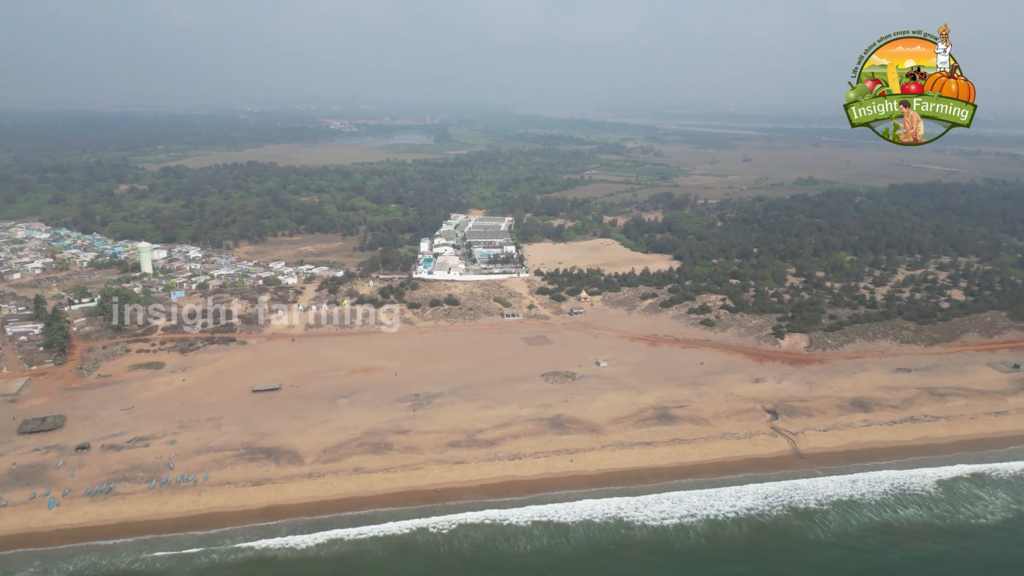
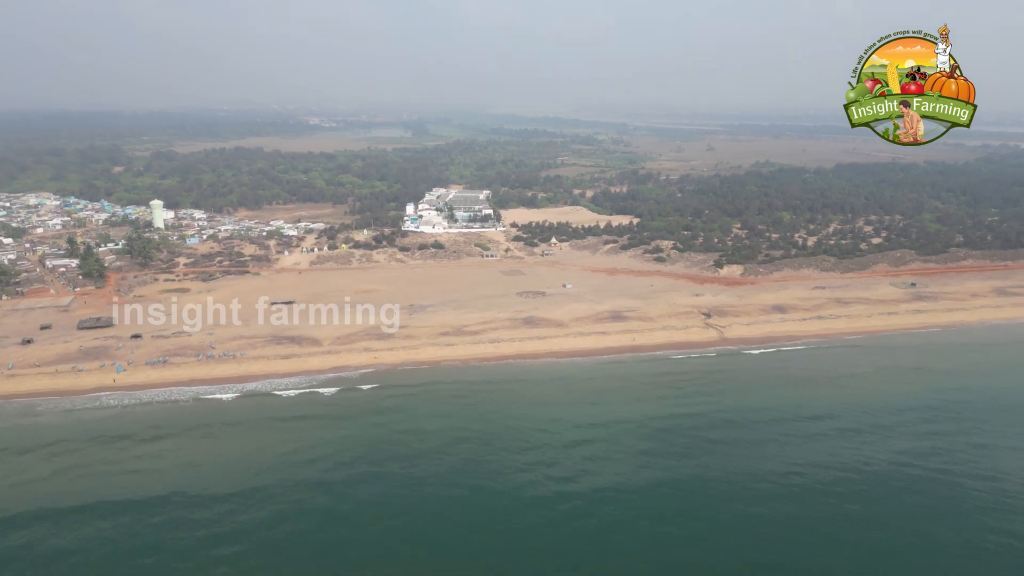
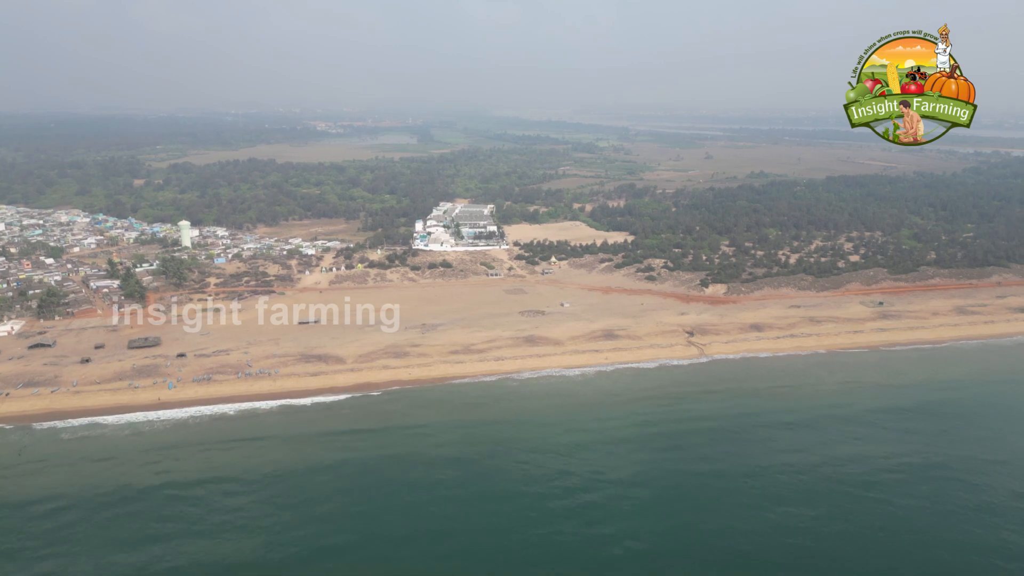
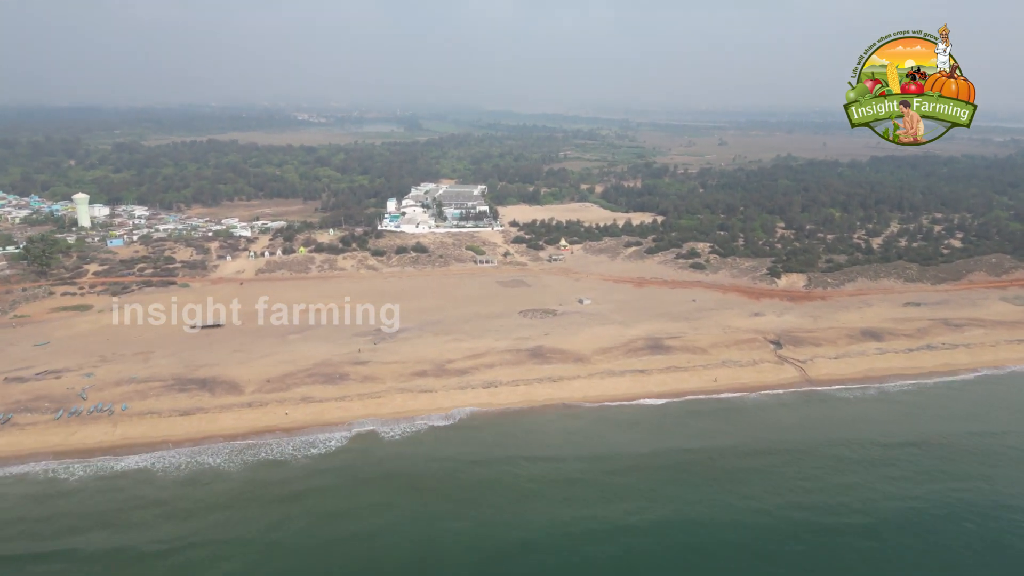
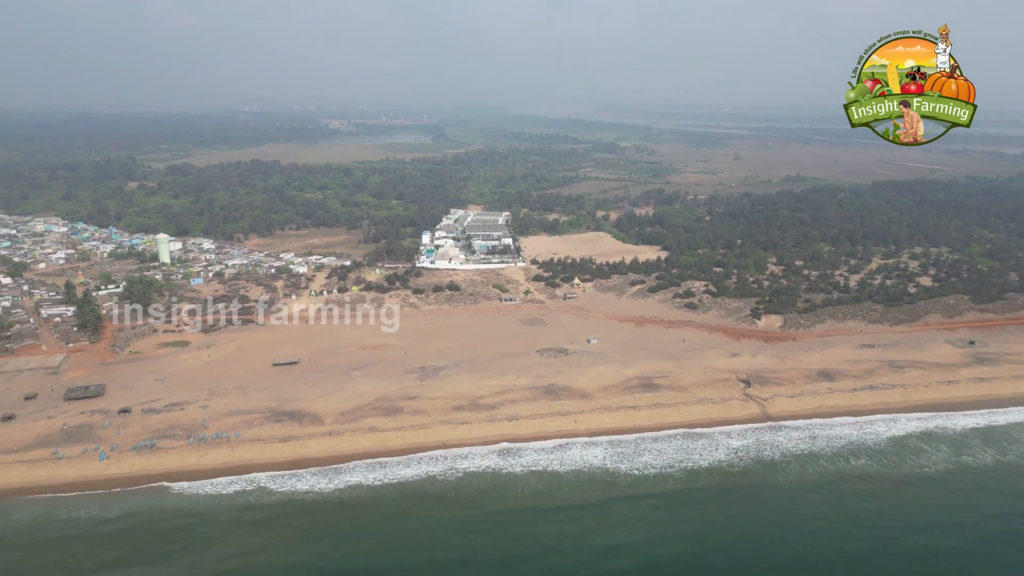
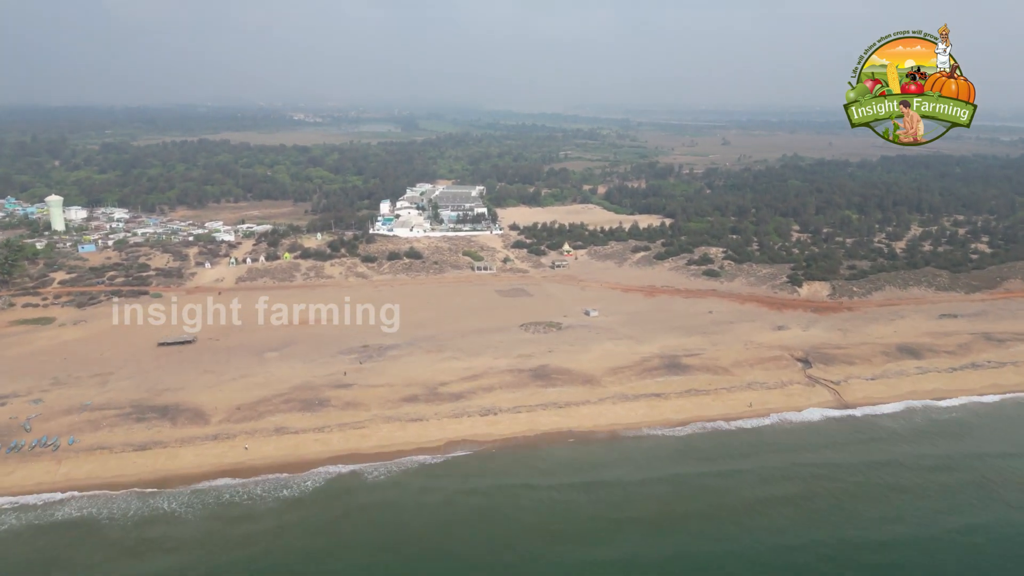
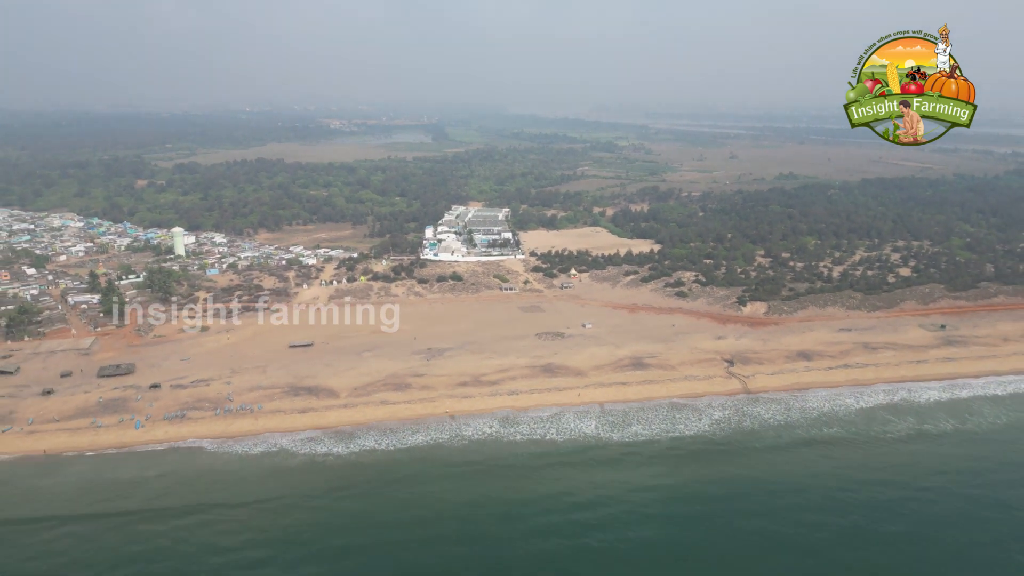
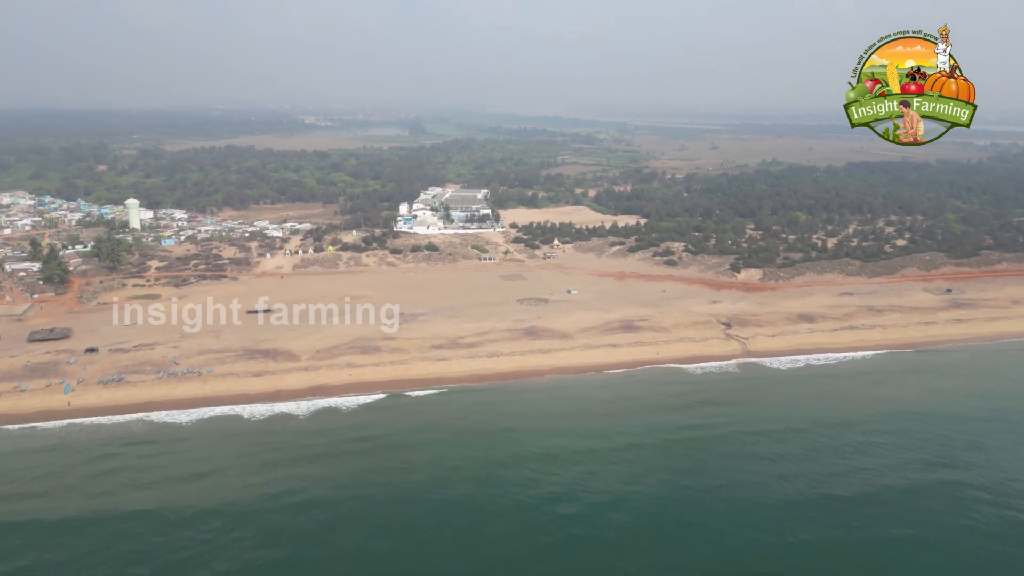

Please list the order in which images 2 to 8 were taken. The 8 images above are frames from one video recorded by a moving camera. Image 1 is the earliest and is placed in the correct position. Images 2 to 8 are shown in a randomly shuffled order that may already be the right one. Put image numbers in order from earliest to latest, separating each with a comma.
5, 7, 3, 2, 8, 4, 6
